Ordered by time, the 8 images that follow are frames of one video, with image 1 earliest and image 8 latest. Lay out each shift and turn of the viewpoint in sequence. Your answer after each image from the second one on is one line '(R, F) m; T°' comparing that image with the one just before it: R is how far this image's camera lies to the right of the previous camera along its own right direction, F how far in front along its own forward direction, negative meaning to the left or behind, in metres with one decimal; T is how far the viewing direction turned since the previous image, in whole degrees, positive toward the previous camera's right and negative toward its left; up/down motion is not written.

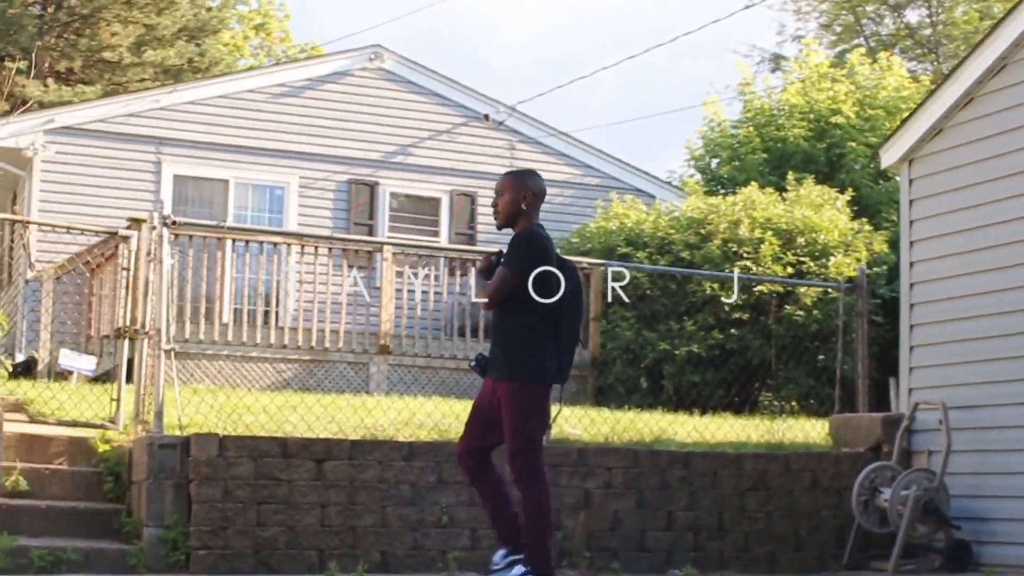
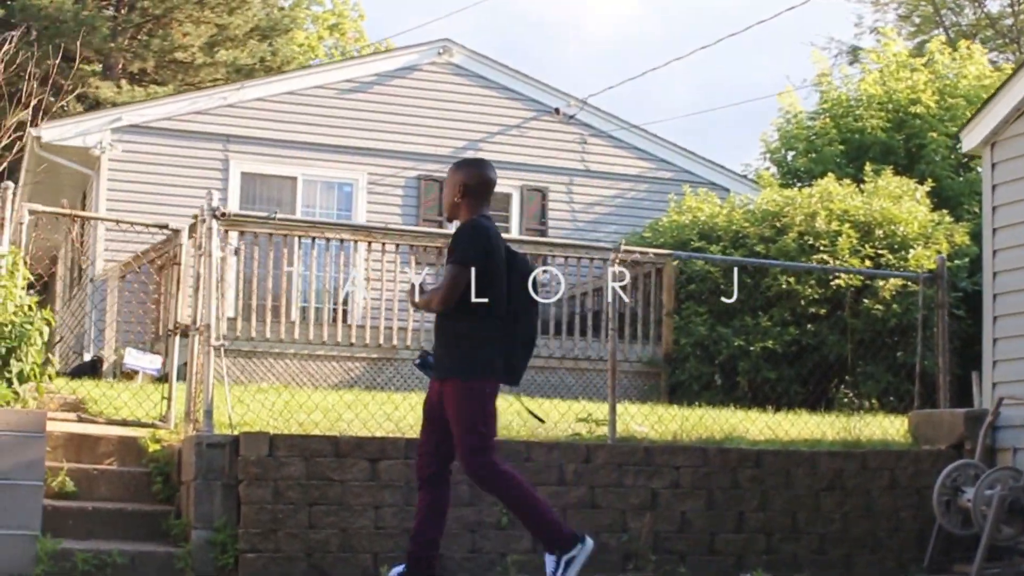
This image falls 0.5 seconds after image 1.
(+0.1, +0.3) m; -2°
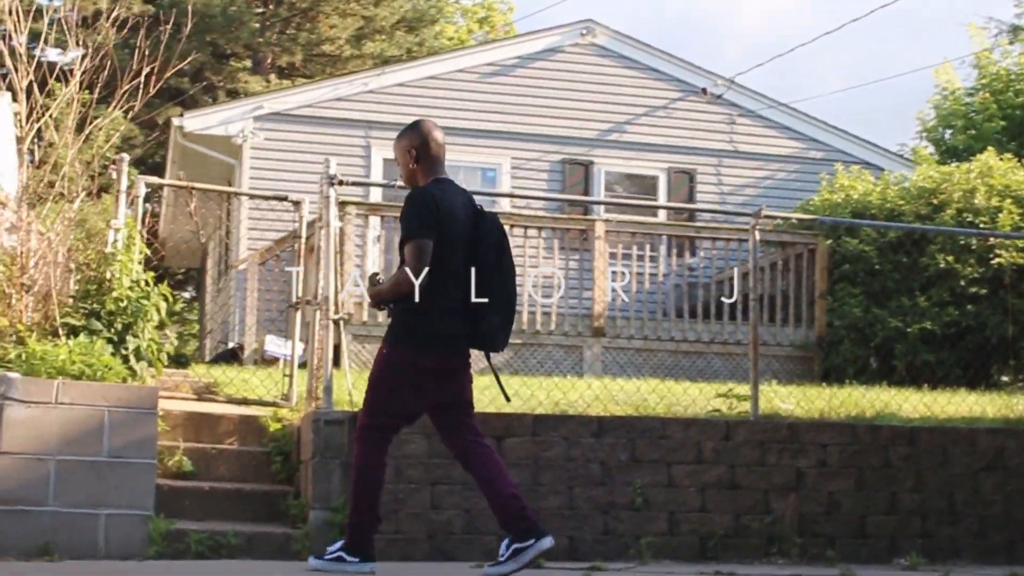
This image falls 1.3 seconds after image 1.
(+0.1, +0.4) m; -5°
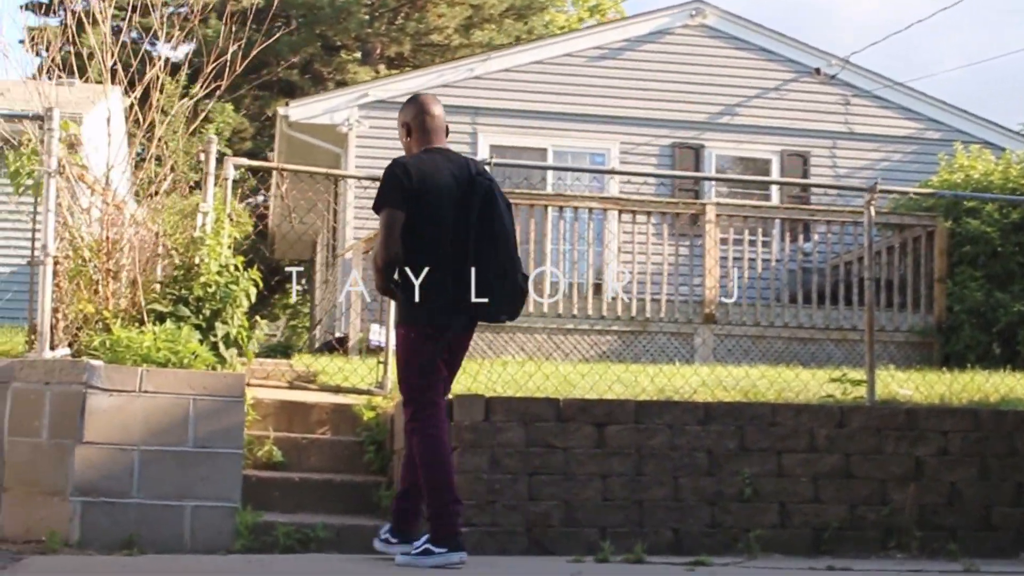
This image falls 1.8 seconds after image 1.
(+0.1, +0.3) m; -4°
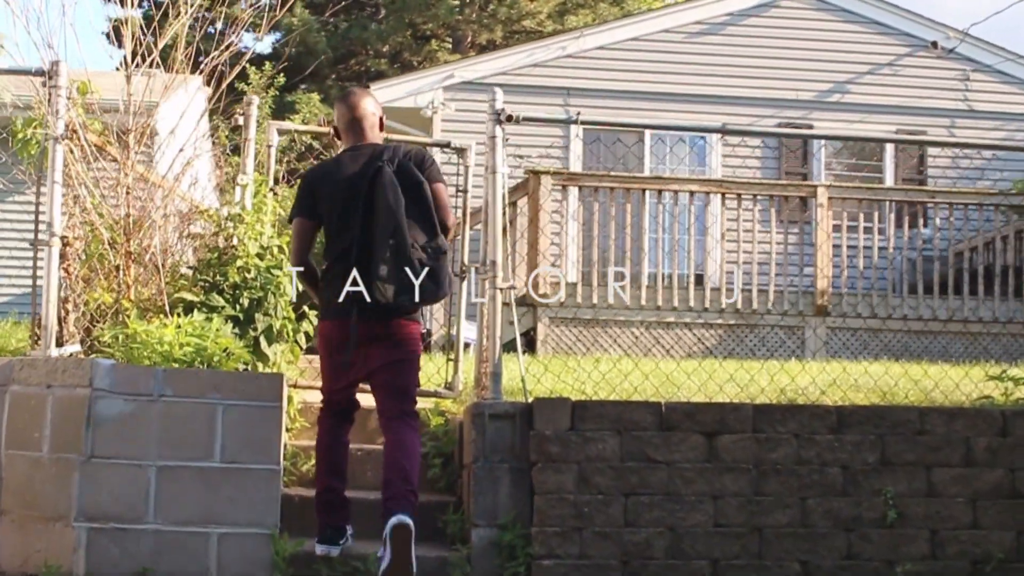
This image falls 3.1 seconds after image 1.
(0.0, +1.0) m; -3°
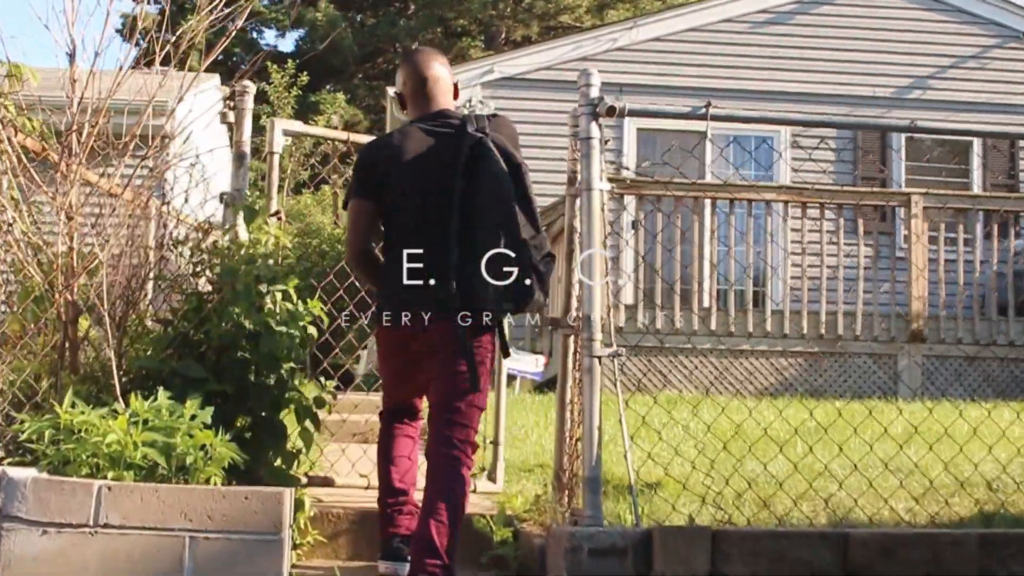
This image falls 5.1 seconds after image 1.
(-0.2, +1.6) m; -1°
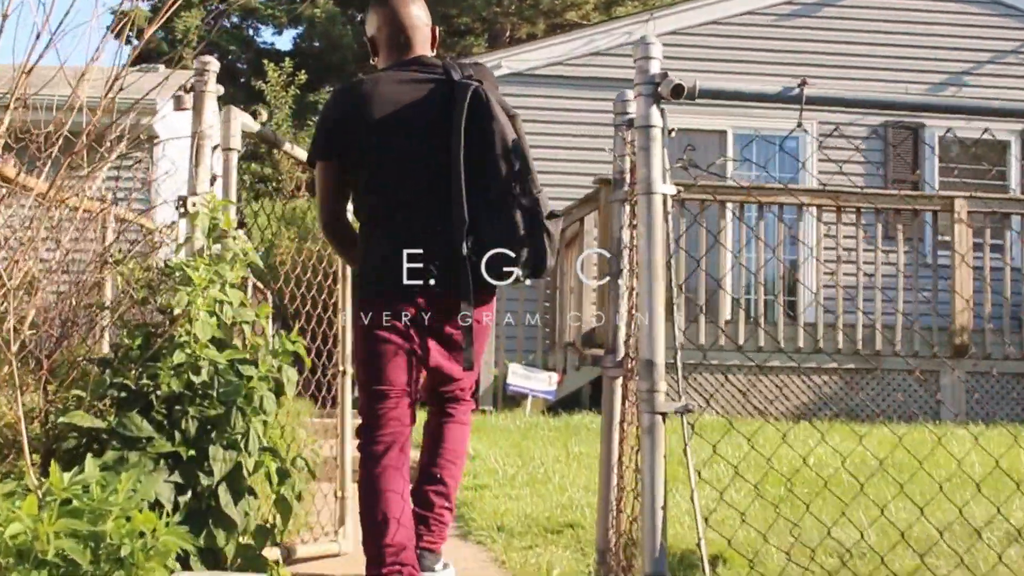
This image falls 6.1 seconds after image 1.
(-0.1, +0.9) m; 0°
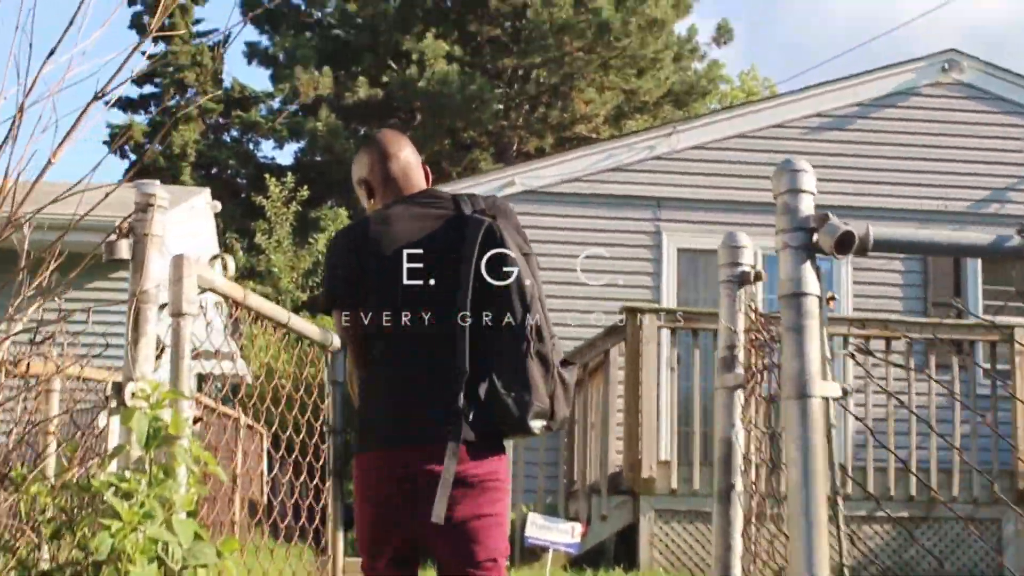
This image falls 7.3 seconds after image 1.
(-0.1, +1.0) m; 0°
